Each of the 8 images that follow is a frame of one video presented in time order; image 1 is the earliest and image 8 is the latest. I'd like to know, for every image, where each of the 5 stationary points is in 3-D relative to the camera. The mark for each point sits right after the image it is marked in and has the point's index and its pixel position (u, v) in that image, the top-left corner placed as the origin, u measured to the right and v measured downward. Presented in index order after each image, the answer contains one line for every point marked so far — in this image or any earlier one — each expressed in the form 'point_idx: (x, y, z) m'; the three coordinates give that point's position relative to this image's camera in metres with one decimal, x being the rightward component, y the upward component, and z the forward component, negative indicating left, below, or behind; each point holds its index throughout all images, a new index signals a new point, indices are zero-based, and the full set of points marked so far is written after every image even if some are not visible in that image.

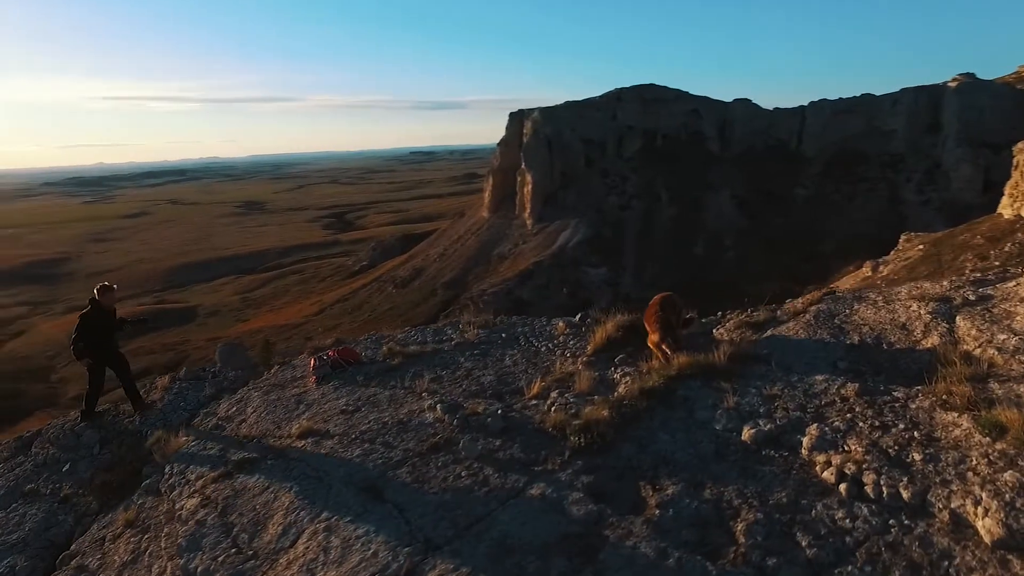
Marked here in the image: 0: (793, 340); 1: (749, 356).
0: (+2.8, -0.5, +6.1) m
1: (+2.3, -0.7, +6.0) m
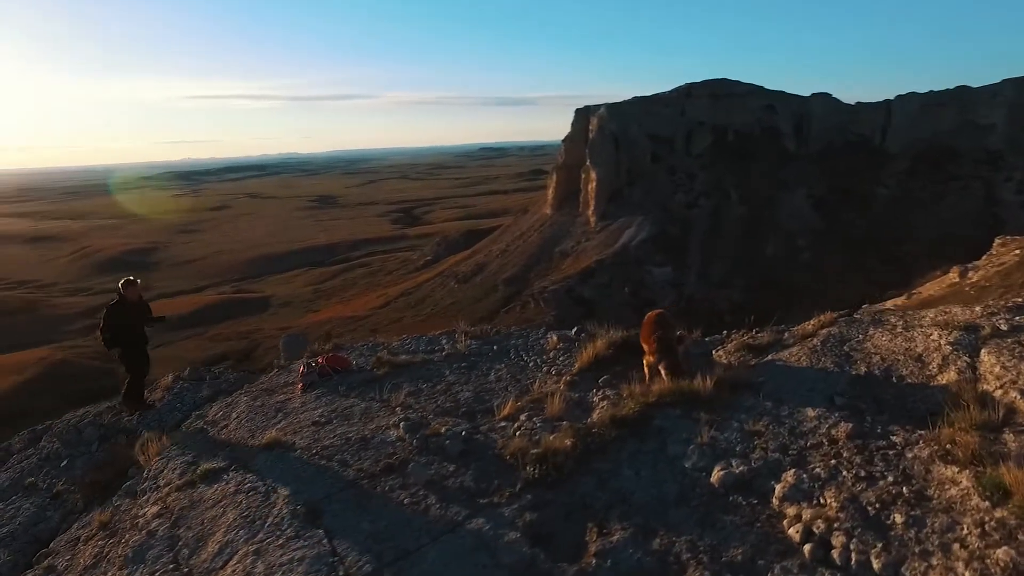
0: (+2.5, -0.7, +5.5) m
1: (+2.0, -0.8, +5.4) m
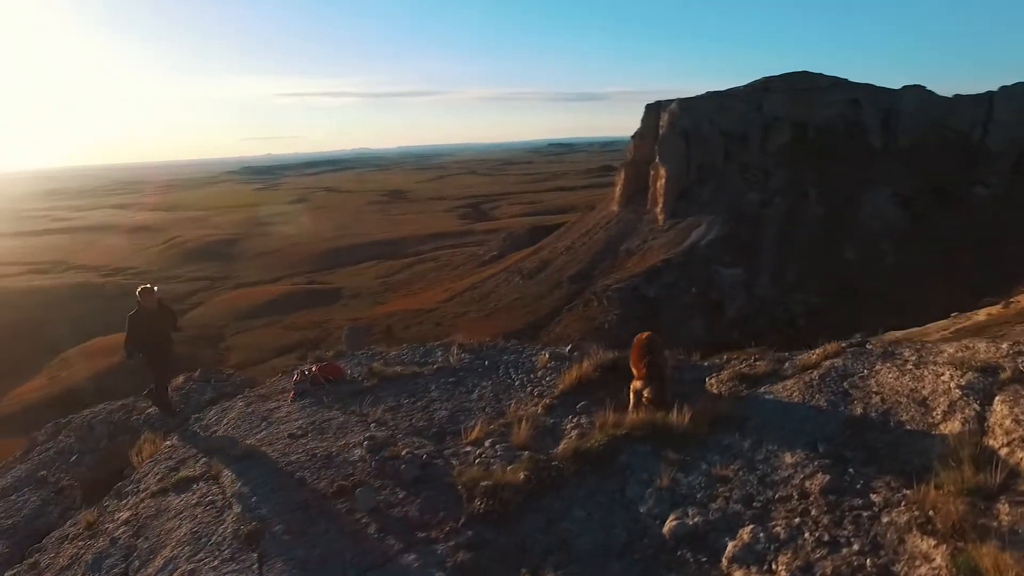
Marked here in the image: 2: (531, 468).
0: (+2.2, -0.9, +5.0) m
1: (+1.7, -1.1, +5.0) m
2: (+0.1, -1.4, +4.7) m
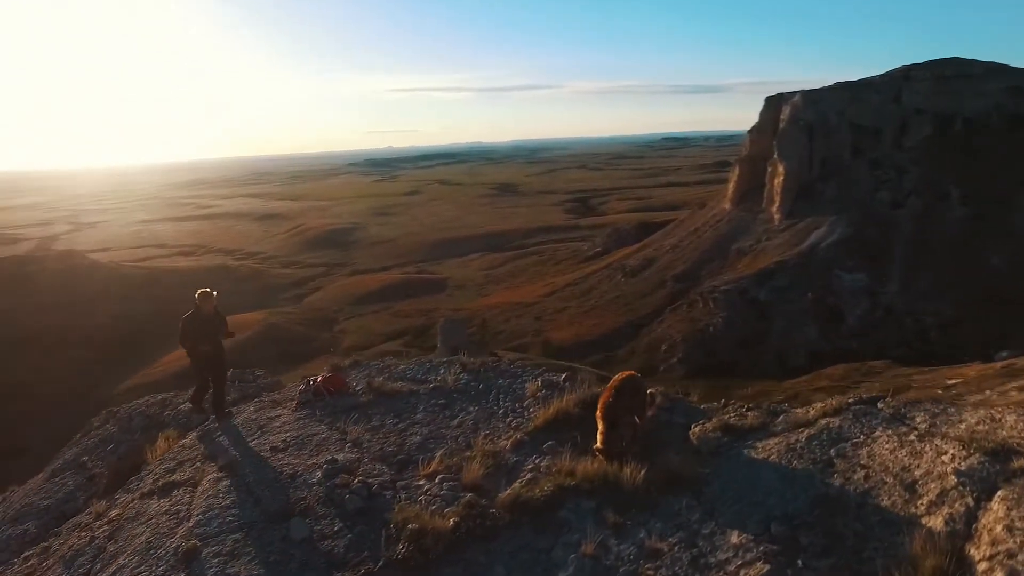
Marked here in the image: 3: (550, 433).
0: (+1.8, -1.3, +4.4) m
1: (+1.2, -1.4, +4.5) m
2: (-0.3, -1.6, +4.5) m
3: (+0.3, -1.3, +5.6) m
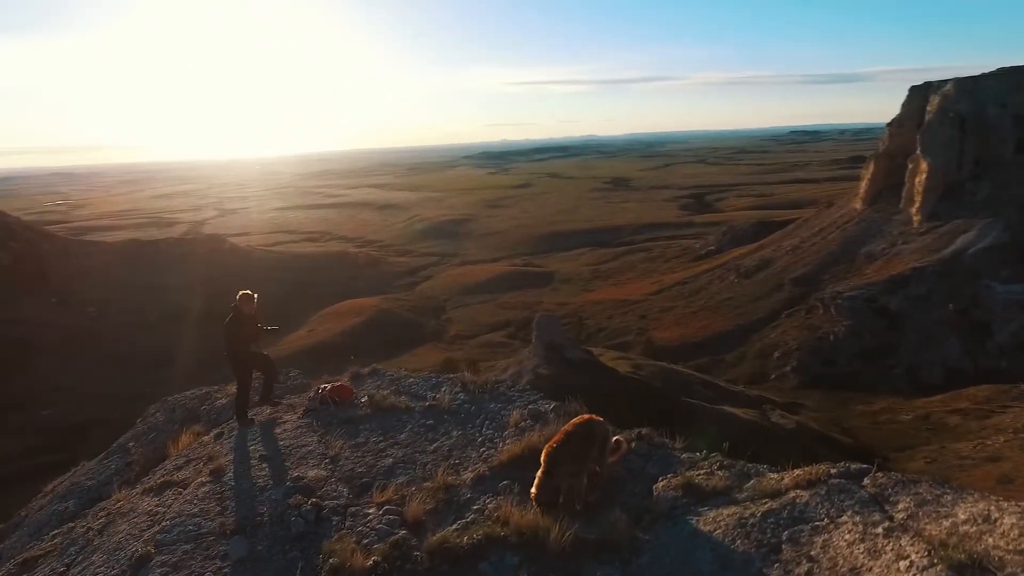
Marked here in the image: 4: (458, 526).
0: (+1.2, -1.6, +4.0) m
1: (+0.7, -1.7, +4.1) m
2: (-0.9, -1.9, +4.4) m
3: (0.0, -1.6, +5.4) m
4: (-0.4, -1.8, +4.7) m
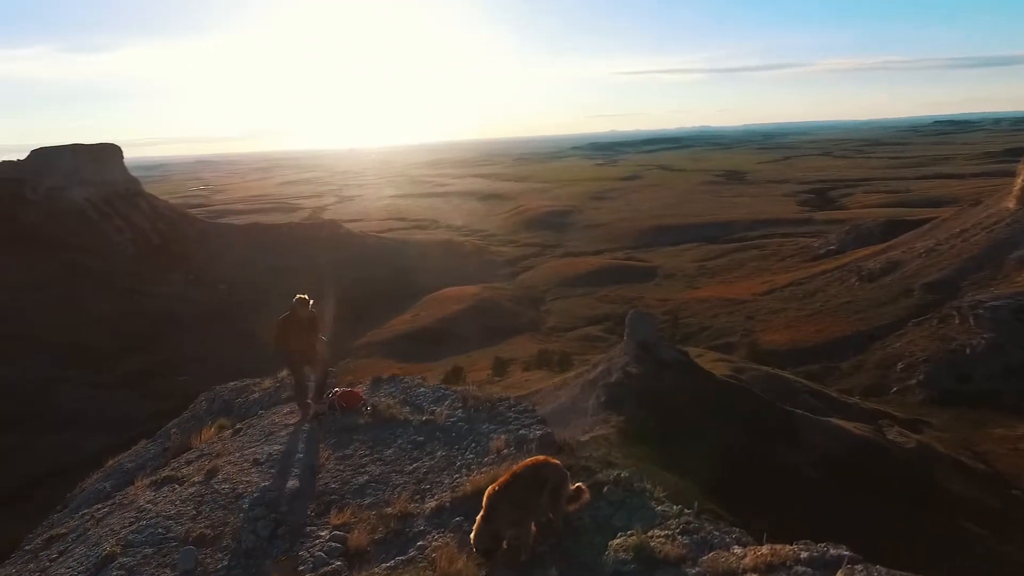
0: (+0.6, -1.9, +3.5) m
1: (+0.2, -1.9, +3.7) m
2: (-1.4, -2.0, +4.2) m
3: (-0.3, -1.8, +5.0) m
4: (-0.8, -1.9, +4.4) m
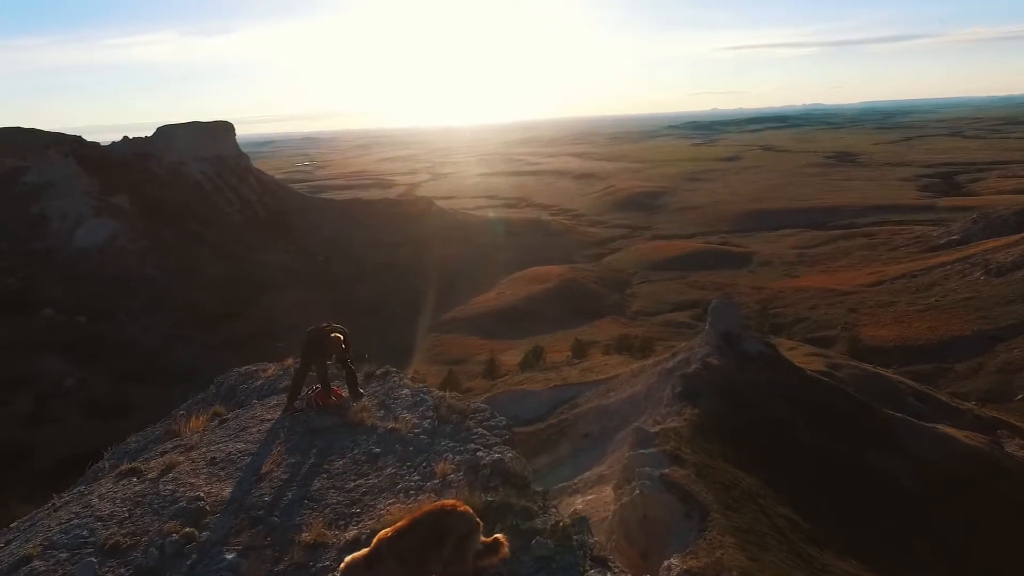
0: (-0.2, -2.0, +2.8) m
1: (-0.6, -2.0, +3.0) m
2: (-2.0, -2.1, +3.8) m
3: (-0.9, -1.8, +4.5) m
4: (-1.5, -2.0, +3.9) m
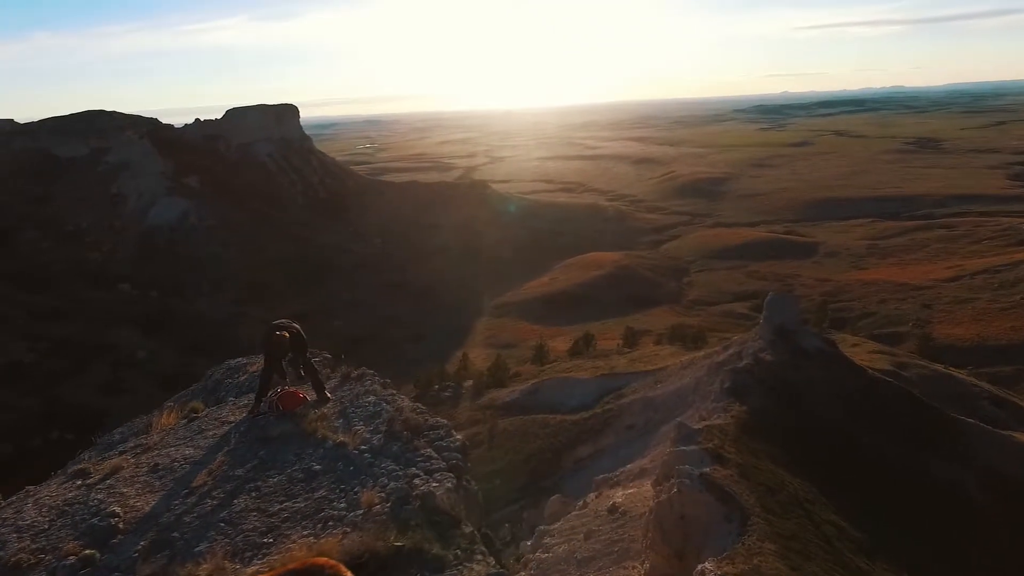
0: (-0.9, -2.1, +2.2) m
1: (-1.3, -2.1, +2.5) m
2: (-2.7, -2.1, +3.4) m
3: (-1.5, -1.9, +4.0) m
4: (-2.1, -2.1, +3.5) m
